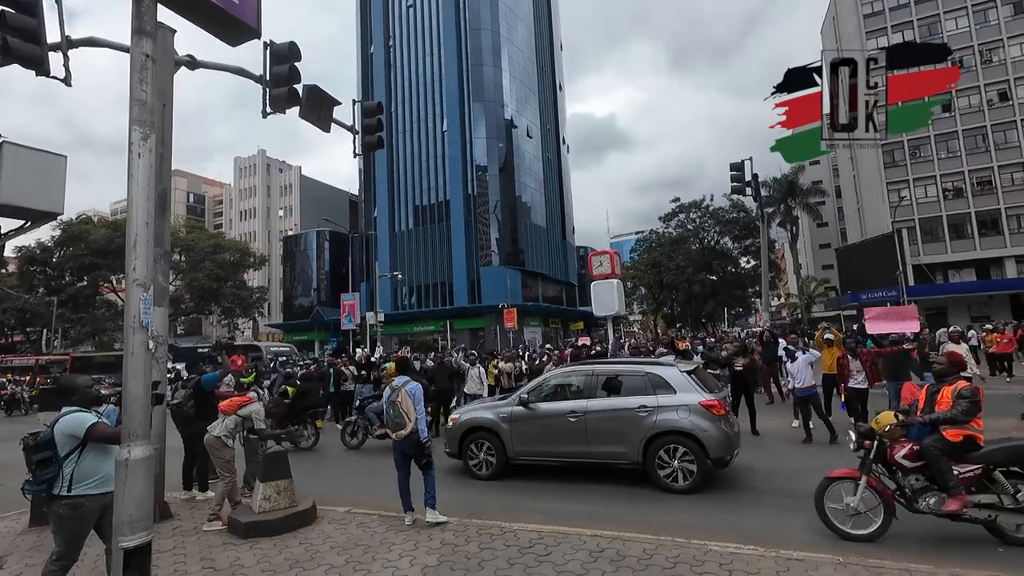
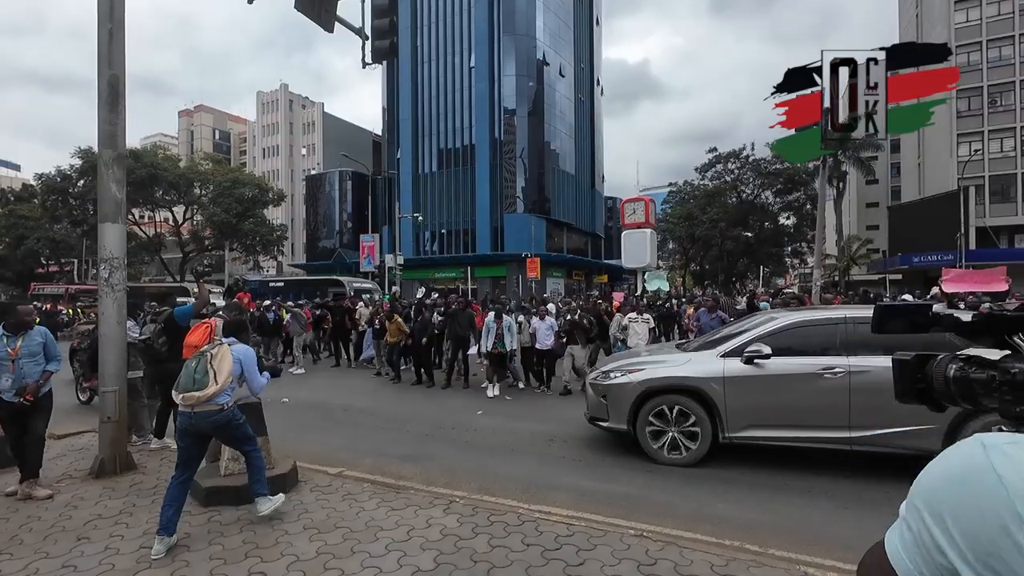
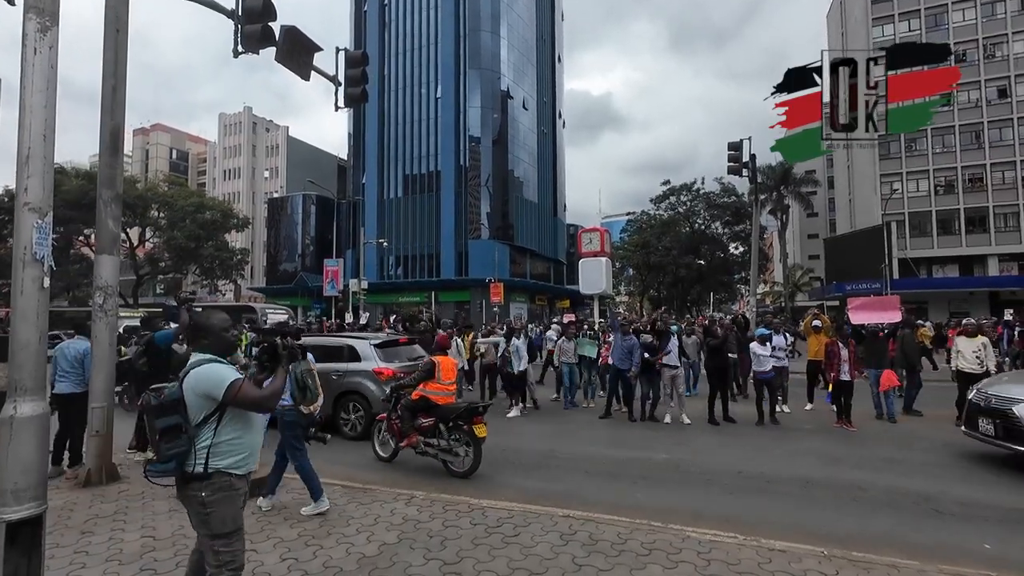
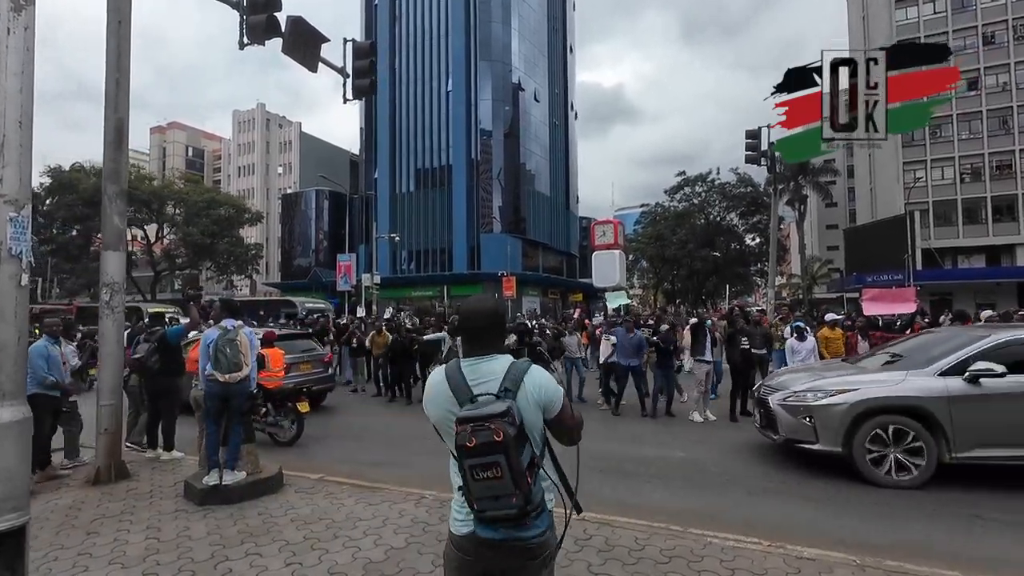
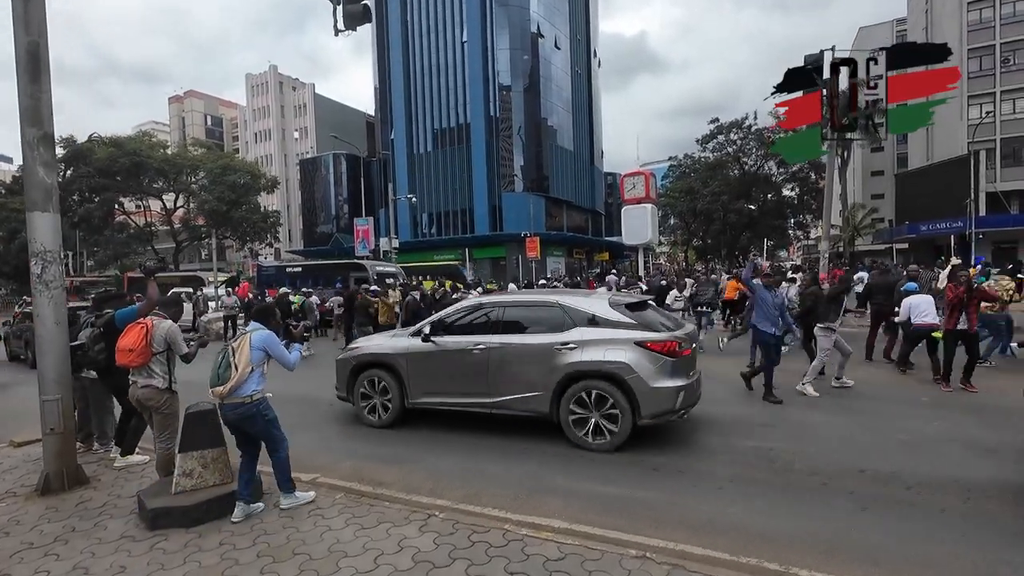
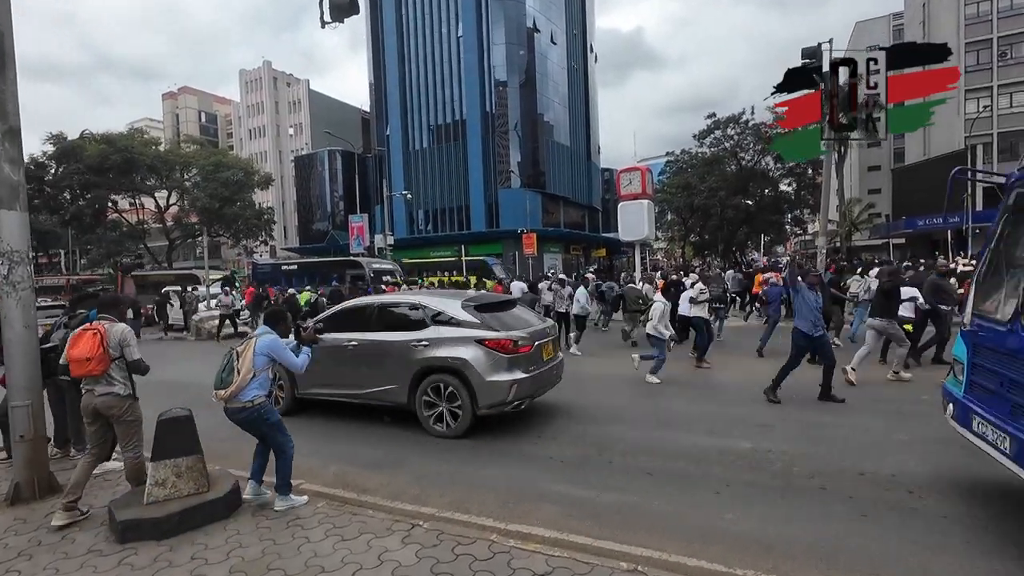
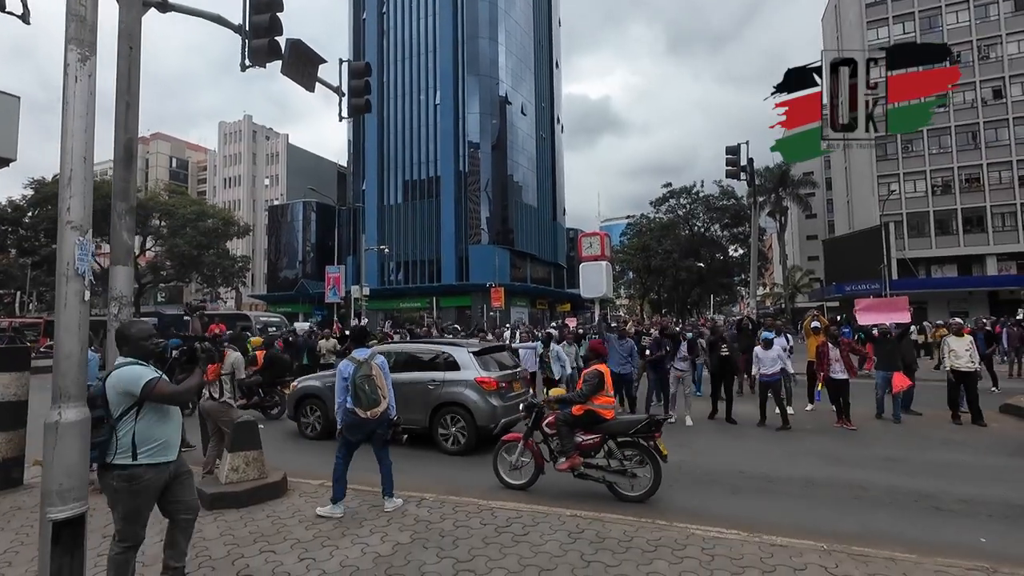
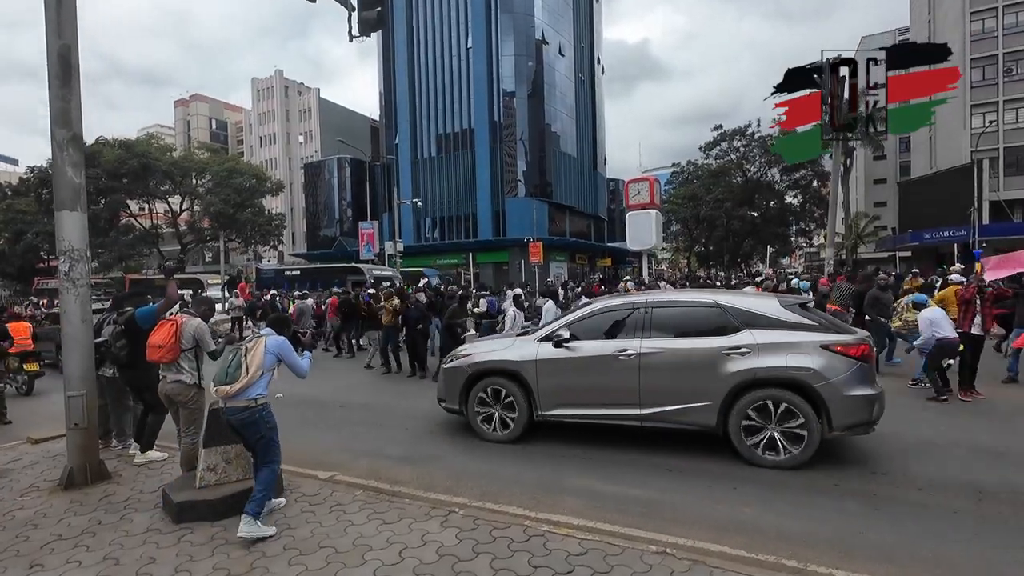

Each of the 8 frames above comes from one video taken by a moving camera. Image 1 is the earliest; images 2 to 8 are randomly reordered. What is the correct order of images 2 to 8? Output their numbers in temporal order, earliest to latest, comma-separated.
7, 3, 4, 2, 8, 5, 6
